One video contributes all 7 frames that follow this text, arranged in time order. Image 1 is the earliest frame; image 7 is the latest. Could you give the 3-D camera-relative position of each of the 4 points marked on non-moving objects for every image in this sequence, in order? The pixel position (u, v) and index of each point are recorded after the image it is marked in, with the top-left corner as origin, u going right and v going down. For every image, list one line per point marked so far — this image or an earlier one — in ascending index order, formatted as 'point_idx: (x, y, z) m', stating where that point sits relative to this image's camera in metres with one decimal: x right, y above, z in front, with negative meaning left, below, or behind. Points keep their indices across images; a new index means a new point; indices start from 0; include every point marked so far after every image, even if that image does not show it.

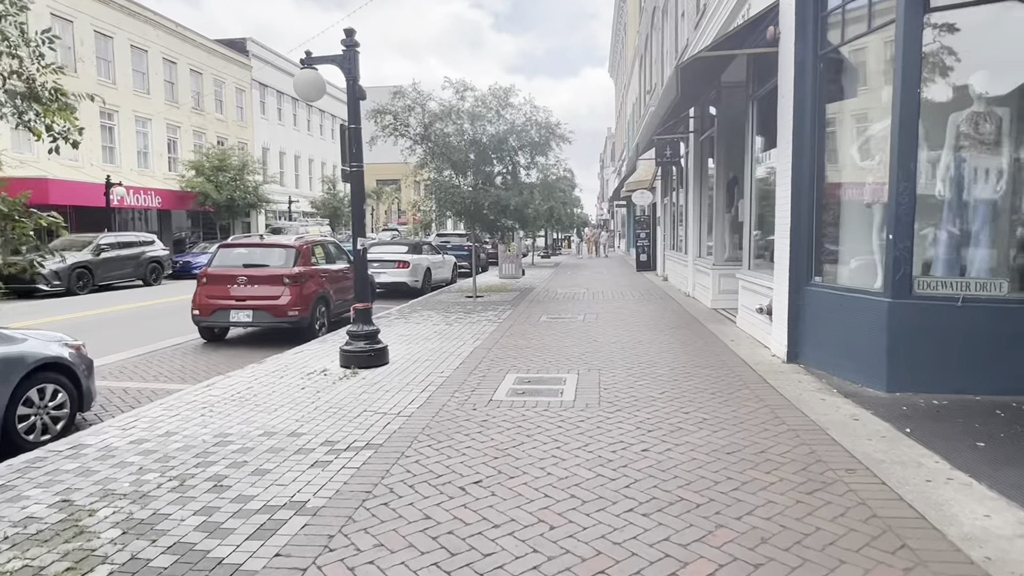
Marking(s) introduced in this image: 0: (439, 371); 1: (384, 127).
0: (-0.9, -1.0, +7.4) m
1: (-3.2, +4.1, +16.1) m
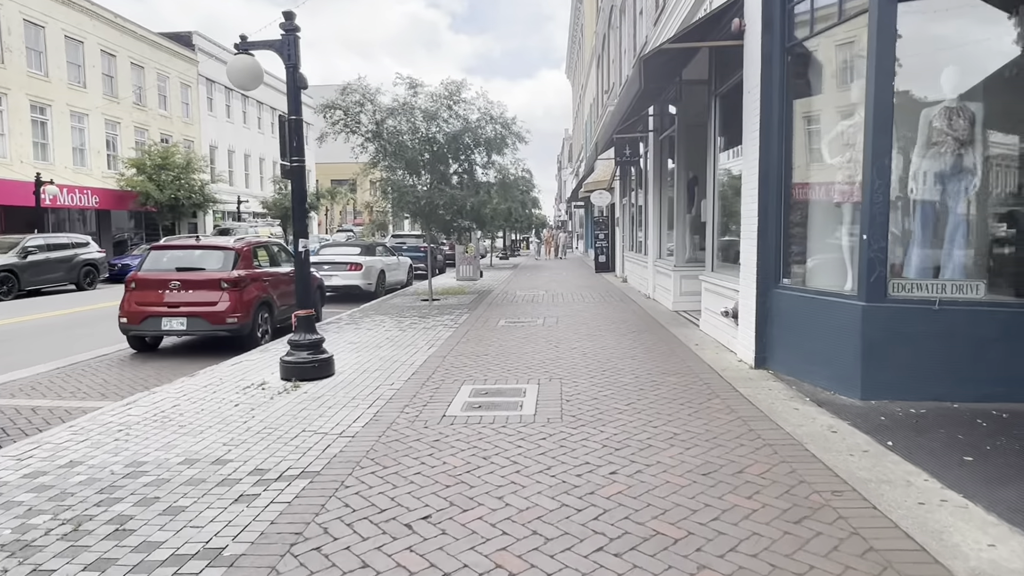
0: (-1.3, -1.0, +6.9) m
1: (-4.3, +4.0, +15.4) m
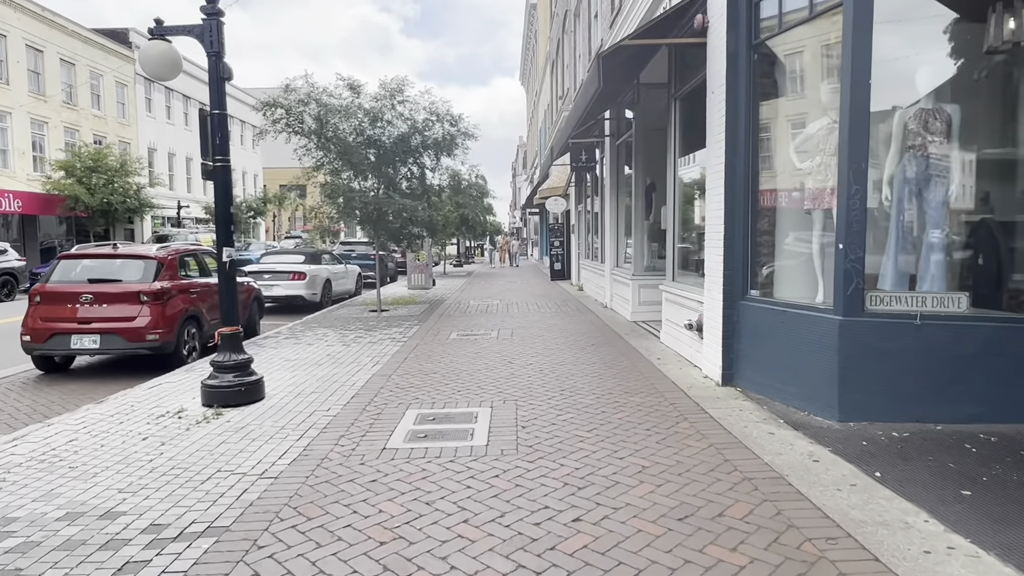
0: (-1.8, -1.2, +6.2) m
1: (-5.4, +3.8, +14.5) m
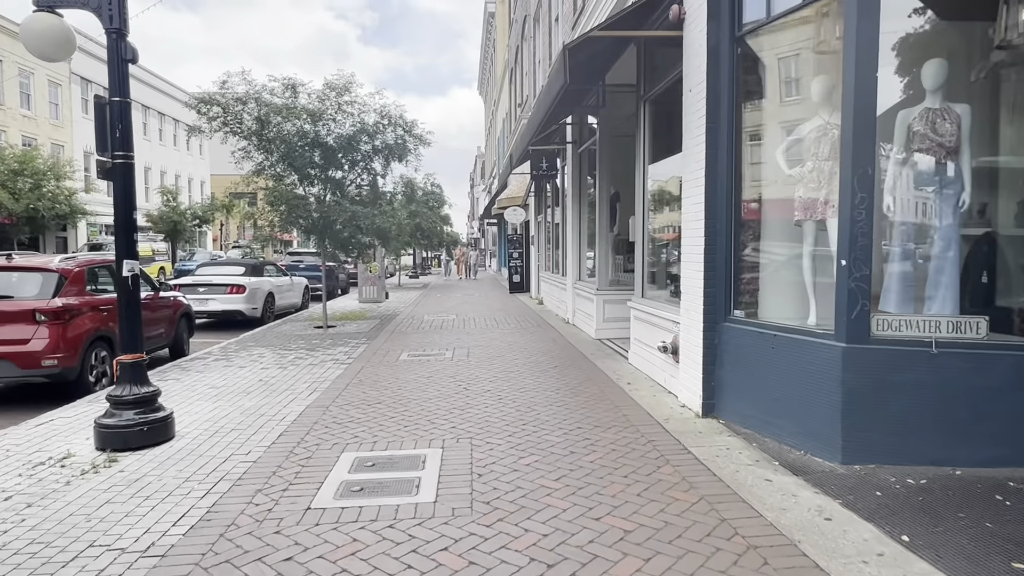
0: (-2.2, -1.3, +5.2) m
1: (-6.3, +3.5, +13.4) m
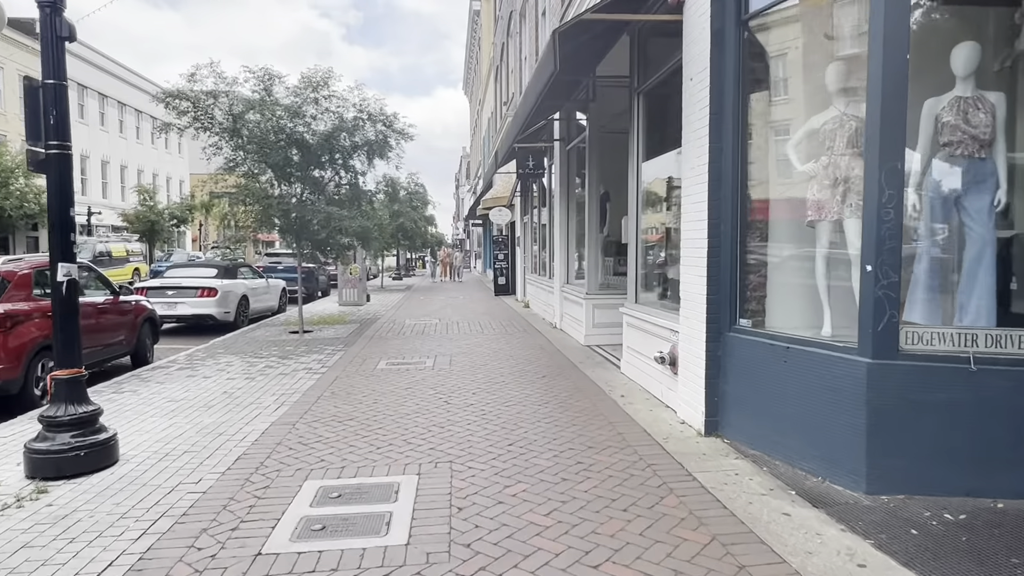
0: (-2.3, -1.4, +4.6) m
1: (-6.6, +3.4, +12.7) m
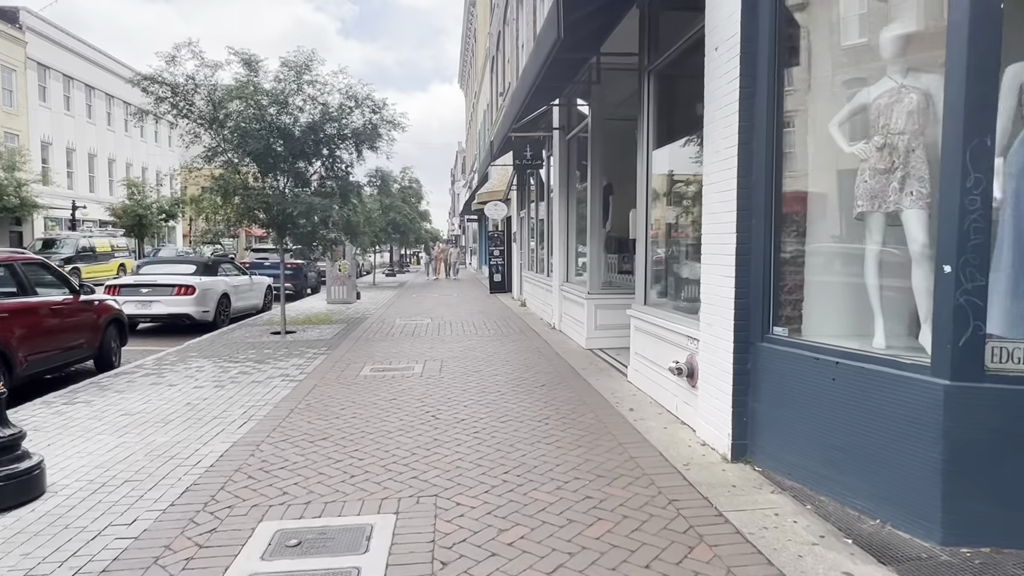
0: (-2.3, -1.4, +3.9) m
1: (-6.7, +3.5, +11.9) m
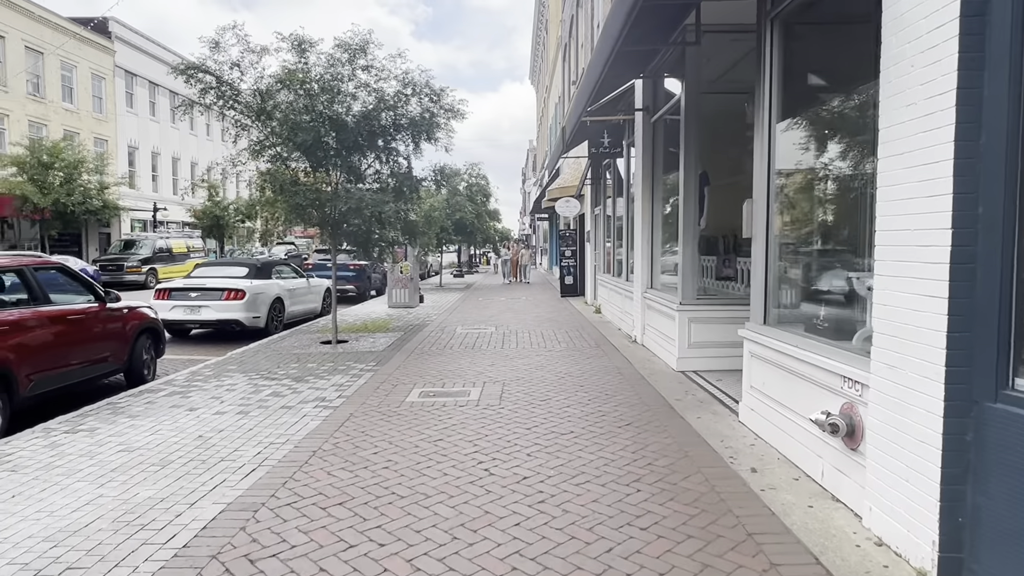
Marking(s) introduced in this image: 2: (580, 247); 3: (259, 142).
0: (-2.0, -1.5, +2.7) m
1: (-5.4, +3.4, +11.2) m
2: (+2.0, +1.2, +19.0) m
3: (-4.4, +2.6, +11.2) m
